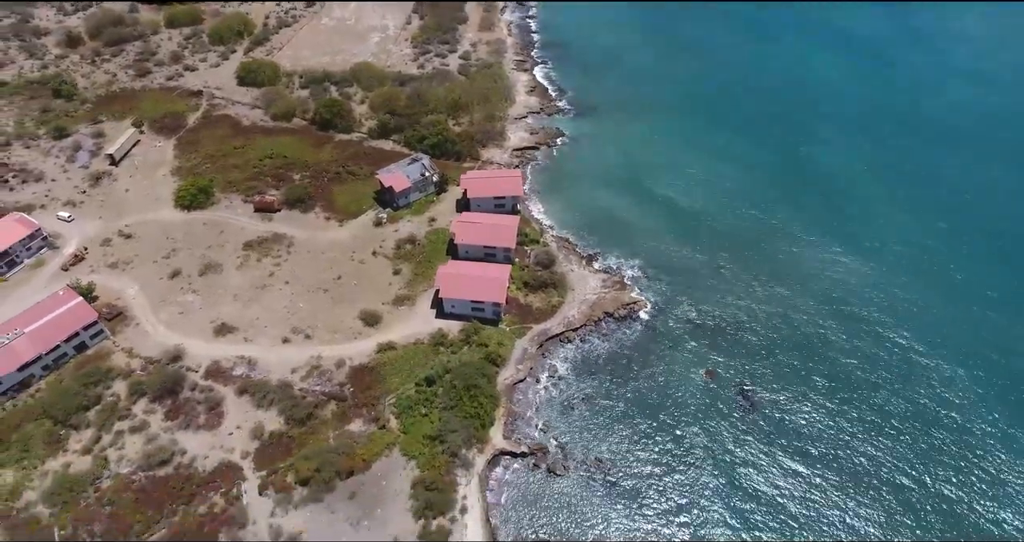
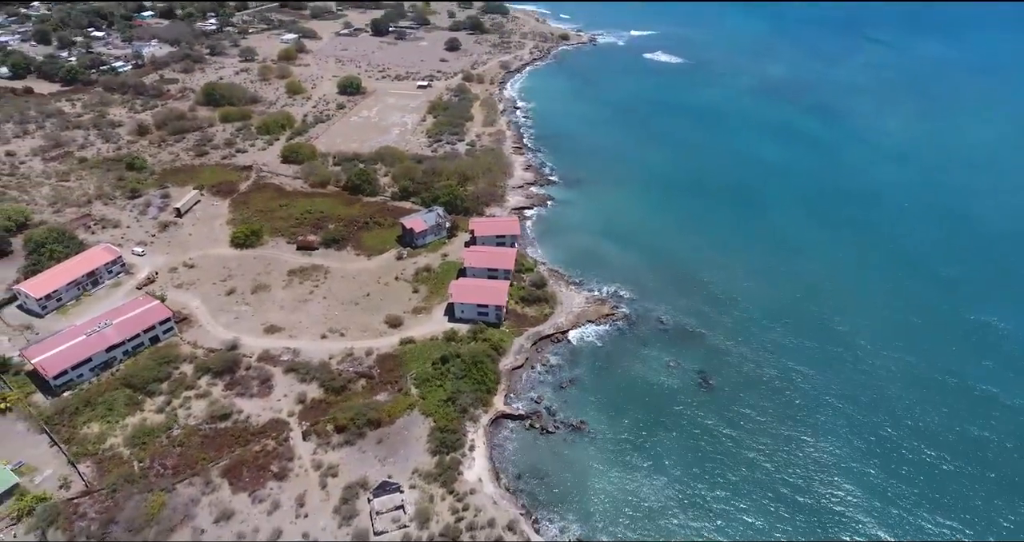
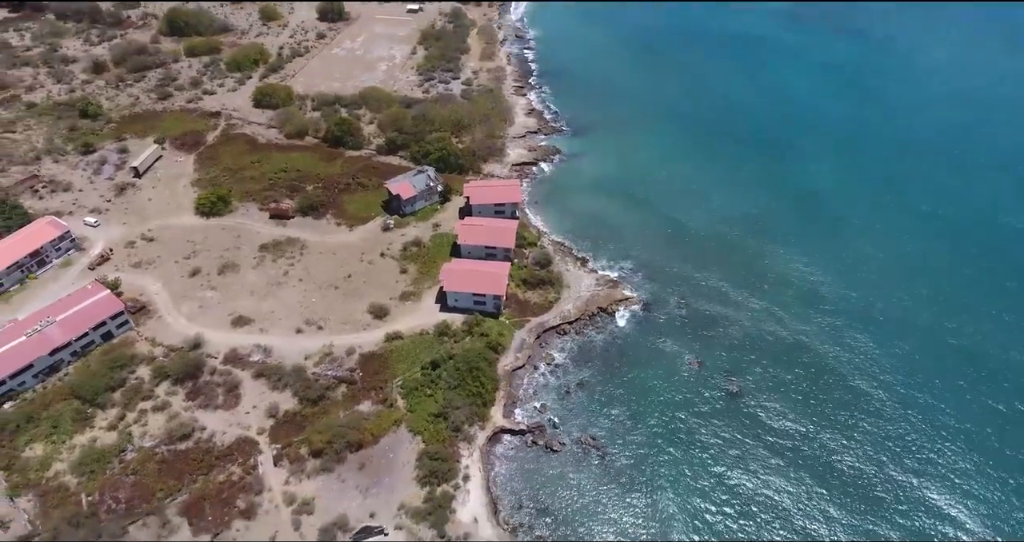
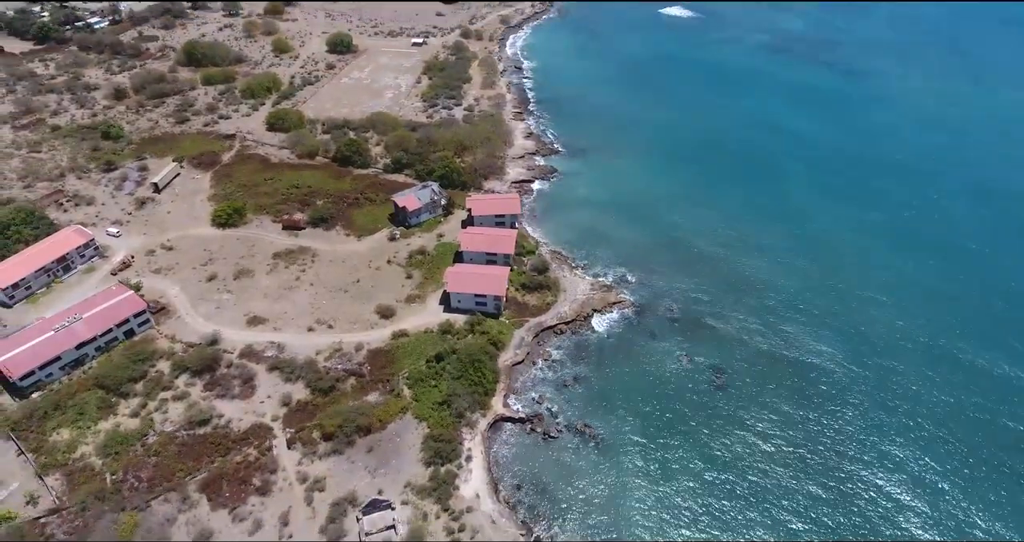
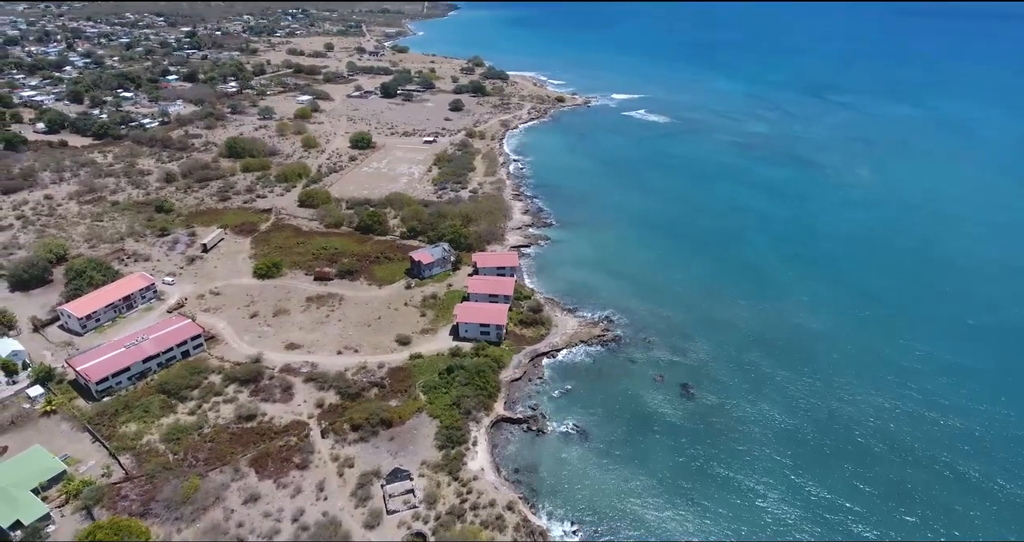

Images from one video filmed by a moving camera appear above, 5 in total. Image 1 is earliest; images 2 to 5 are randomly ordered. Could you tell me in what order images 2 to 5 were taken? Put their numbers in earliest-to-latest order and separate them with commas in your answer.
3, 4, 2, 5
